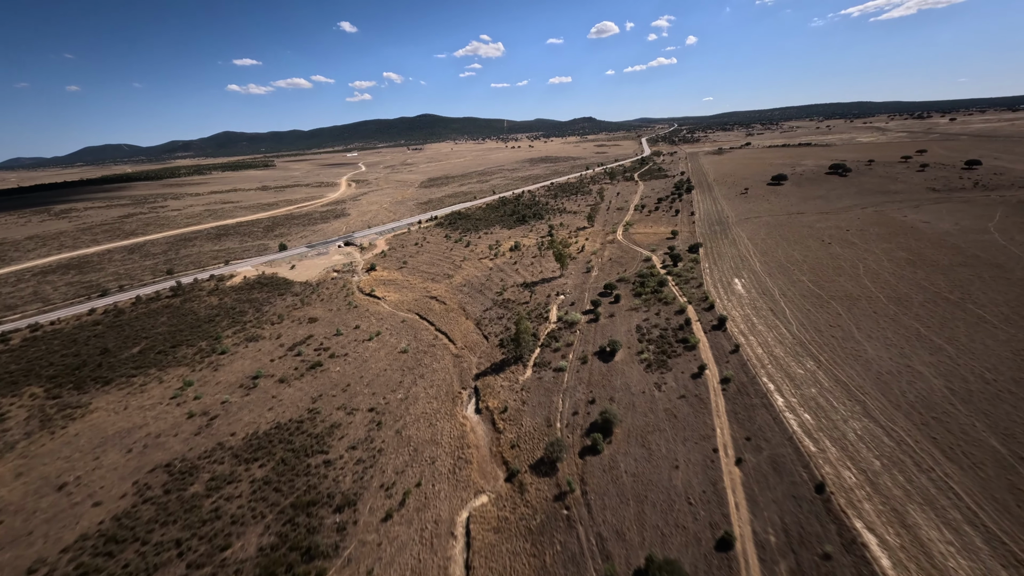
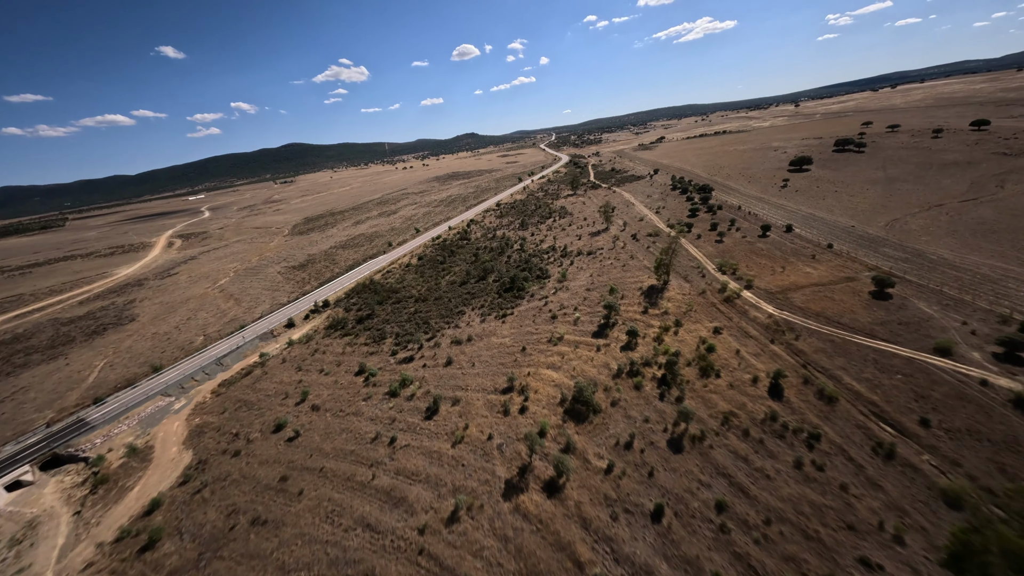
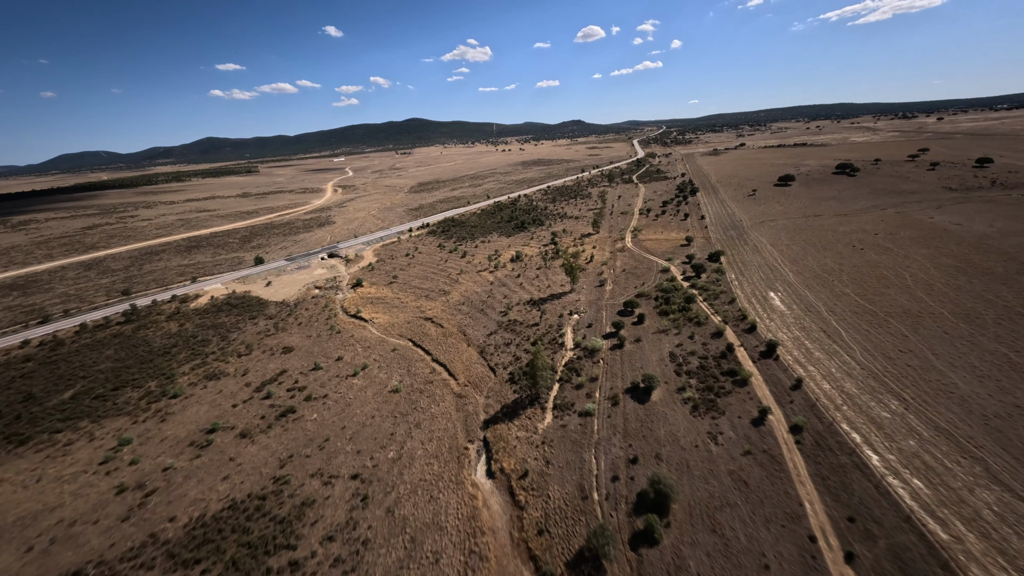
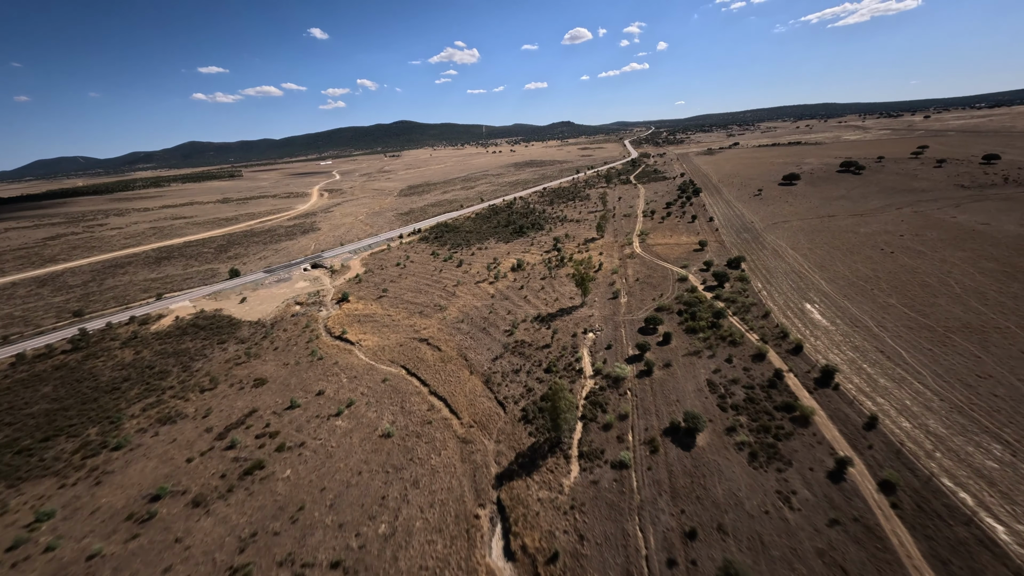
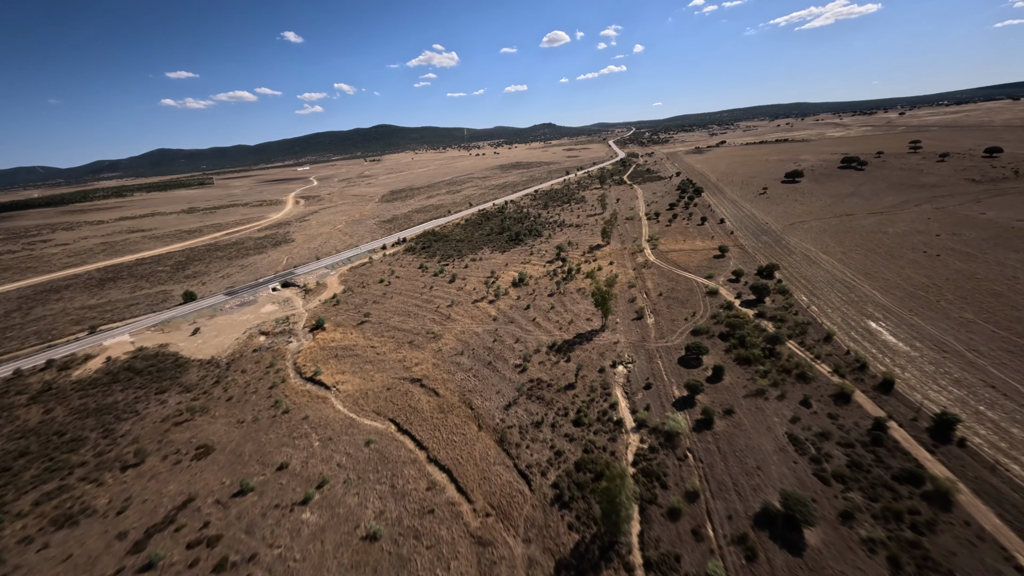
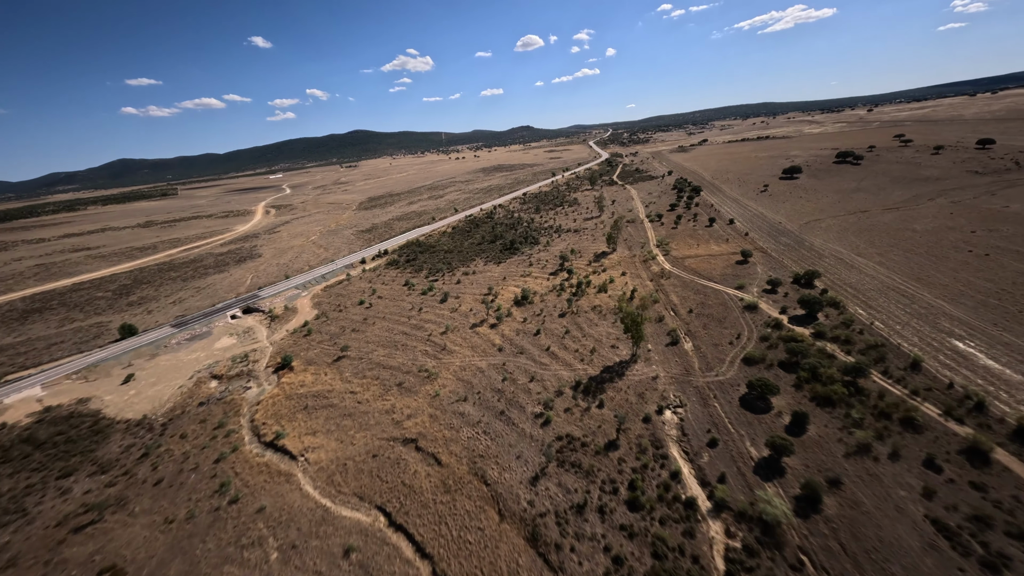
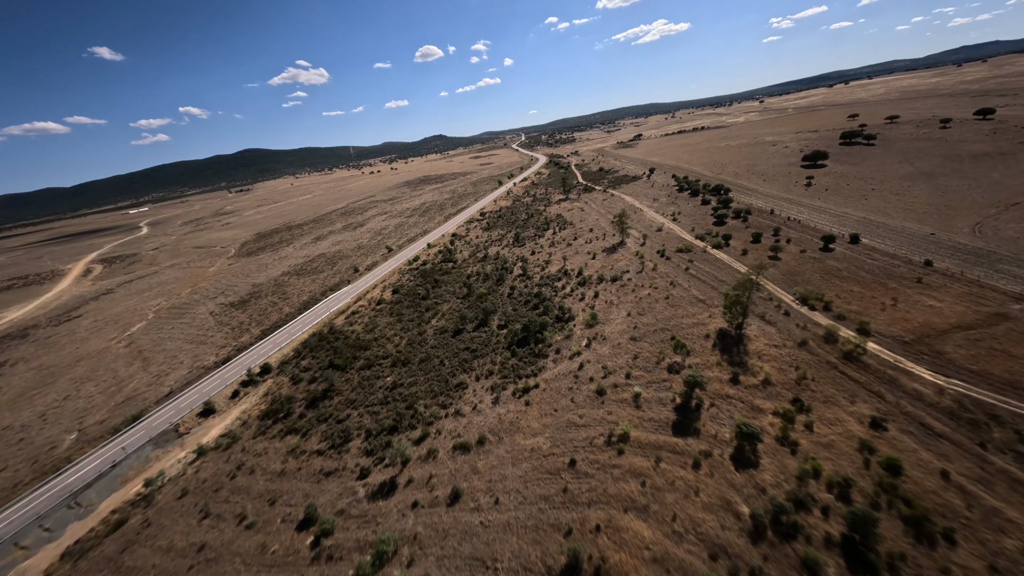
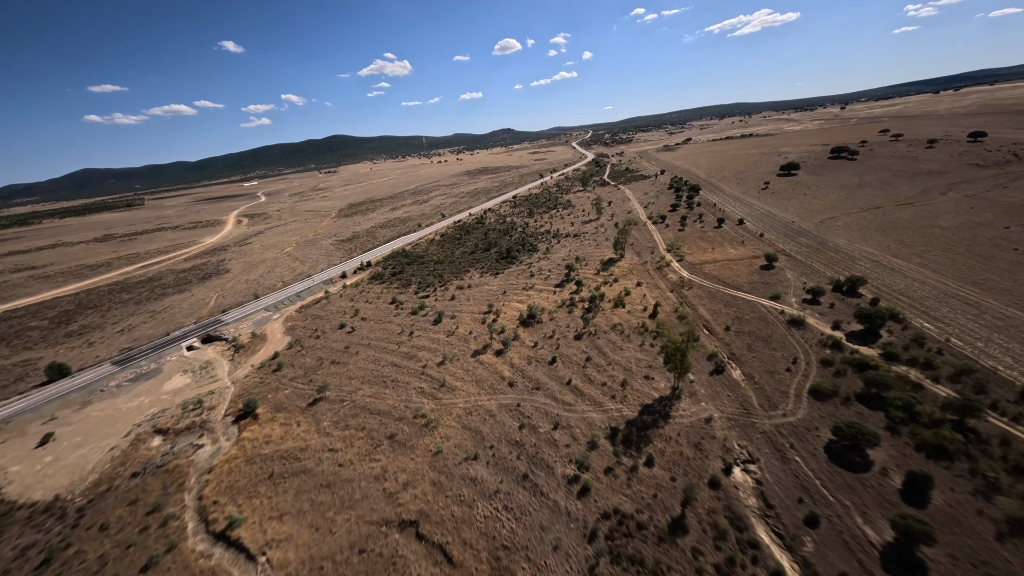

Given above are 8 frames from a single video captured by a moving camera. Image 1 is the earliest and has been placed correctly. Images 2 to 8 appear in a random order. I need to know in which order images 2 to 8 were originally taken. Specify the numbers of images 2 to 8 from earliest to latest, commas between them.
3, 4, 5, 6, 8, 2, 7
